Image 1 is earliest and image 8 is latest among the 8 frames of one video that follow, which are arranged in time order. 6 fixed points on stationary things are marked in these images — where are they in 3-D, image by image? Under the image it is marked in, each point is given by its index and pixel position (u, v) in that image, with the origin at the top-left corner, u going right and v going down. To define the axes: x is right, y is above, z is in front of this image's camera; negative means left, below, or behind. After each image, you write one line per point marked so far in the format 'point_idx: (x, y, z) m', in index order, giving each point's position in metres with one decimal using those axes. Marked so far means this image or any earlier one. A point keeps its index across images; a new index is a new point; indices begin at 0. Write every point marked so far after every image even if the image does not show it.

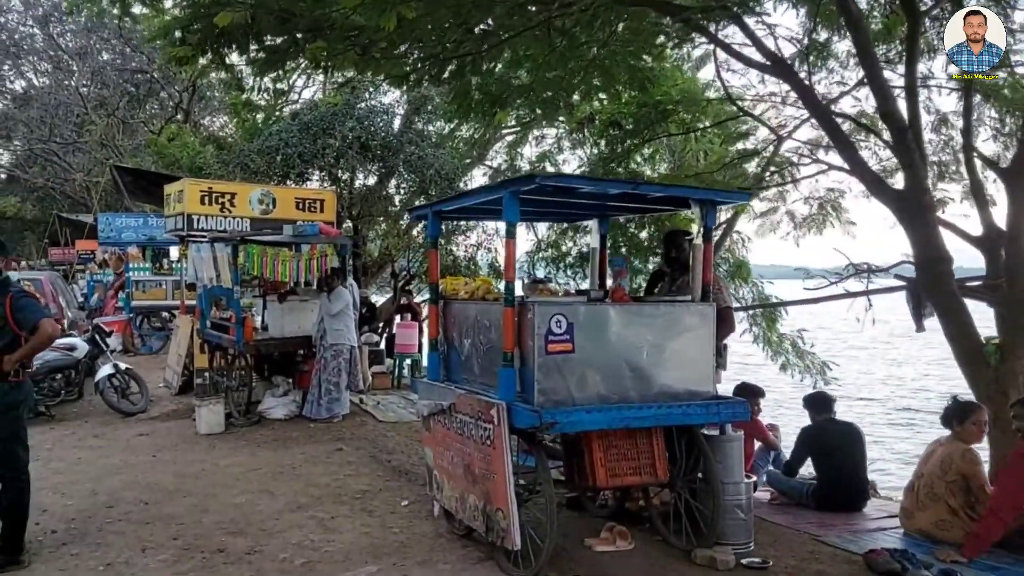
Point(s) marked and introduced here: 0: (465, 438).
0: (-0.2, -0.8, +4.2) m
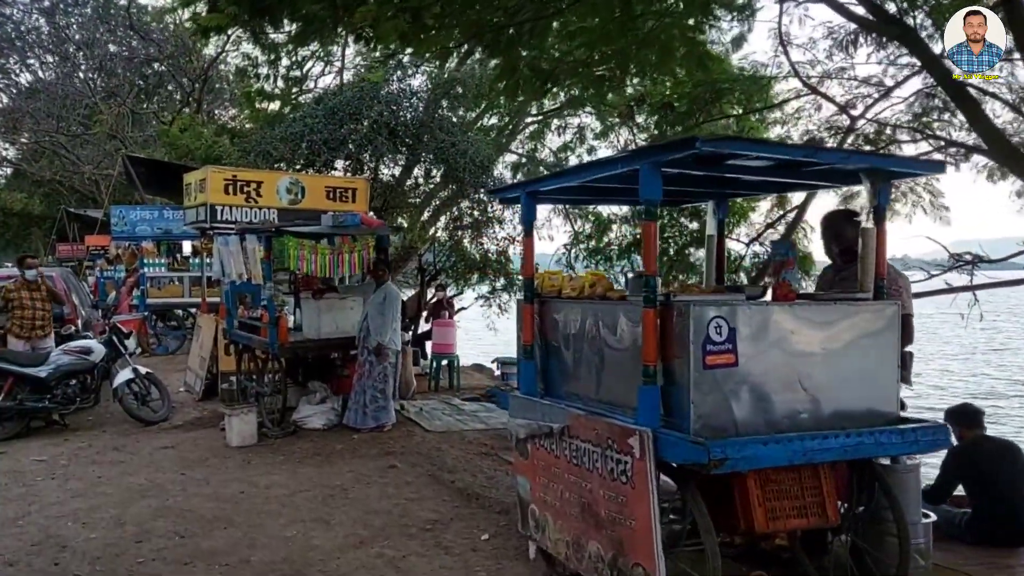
0: (+0.3, -0.8, +3.4) m
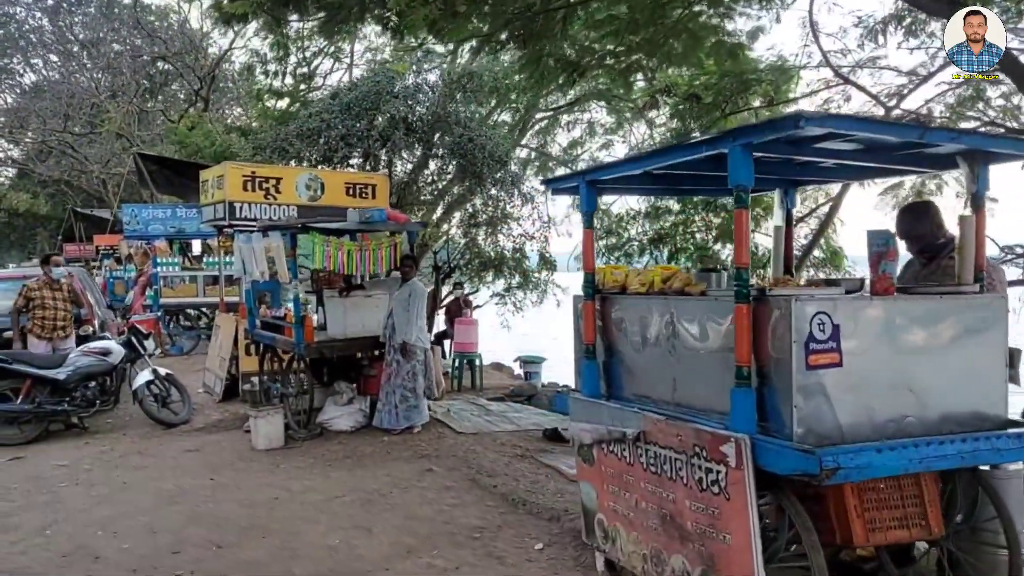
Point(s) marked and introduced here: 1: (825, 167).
0: (+0.6, -0.8, +3.1) m
1: (+1.4, +0.6, +3.7) m
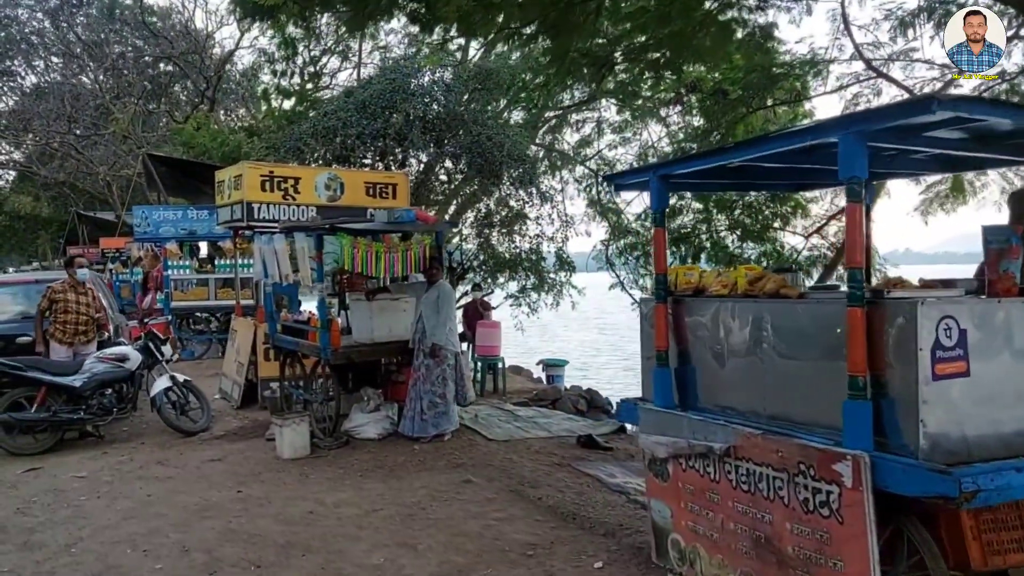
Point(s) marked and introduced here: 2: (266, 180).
0: (+0.9, -0.8, +2.9) m
1: (+1.7, +0.6, +3.4) m
2: (-2.8, +1.2, +9.0) m
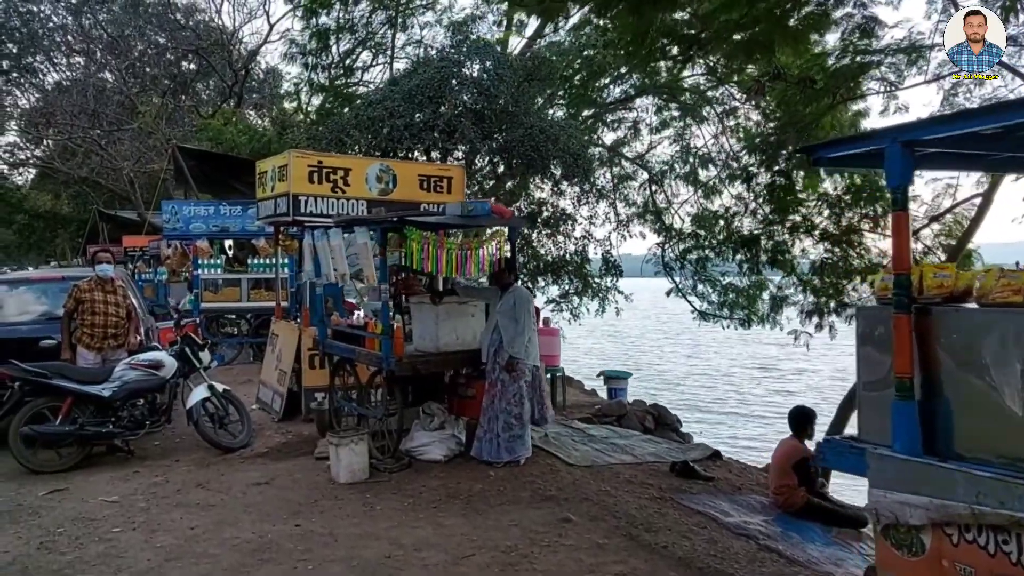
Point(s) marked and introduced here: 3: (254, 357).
0: (+1.5, -0.8, +2.0) m
1: (+2.4, +0.5, +2.5) m
2: (-2.0, +1.2, +8.2) m
3: (-4.2, -1.1, +13.1) m
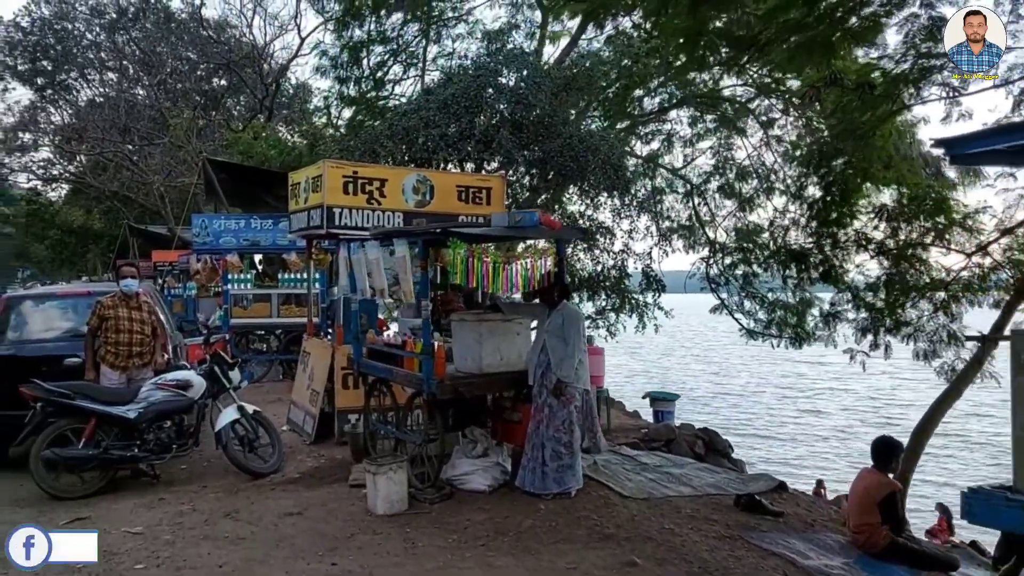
0: (+1.8, -0.8, +1.5) m
1: (+2.6, +0.5, +2.0) m
2: (-1.6, +1.1, +7.8) m
3: (-3.7, -1.4, +12.8) m
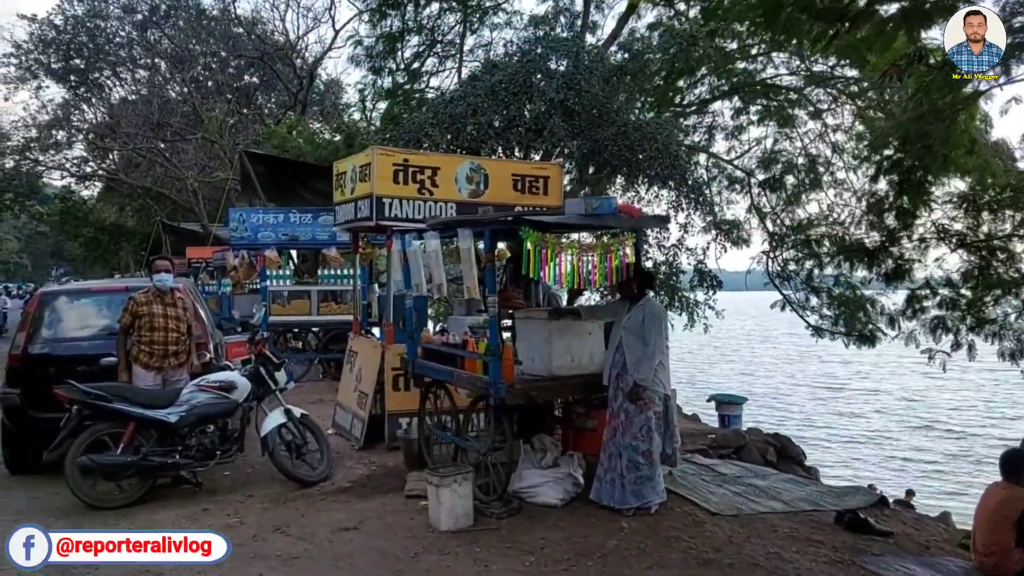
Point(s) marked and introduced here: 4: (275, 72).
0: (+2.1, -0.8, +0.9) m
1: (+3.0, +0.5, +1.4) m
2: (-1.0, +1.1, +7.4) m
3: (-2.9, -1.3, +12.4) m
4: (-5.7, +5.3, +19.5) m
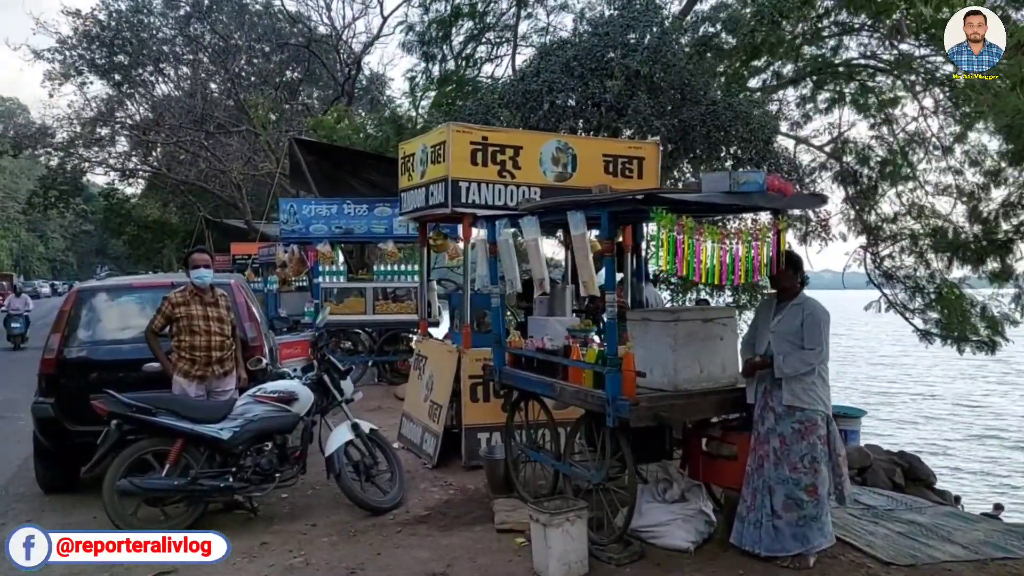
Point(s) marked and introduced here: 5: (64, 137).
0: (+2.6, -0.8, -0.2) m
1: (+3.5, +0.5, +0.3) m
2: (-0.3, +1.1, +6.4) m
3: (-2.0, -1.3, +11.5) m
4: (-4.4, +5.4, +18.7) m
5: (-10.8, +3.7, +19.3) m
